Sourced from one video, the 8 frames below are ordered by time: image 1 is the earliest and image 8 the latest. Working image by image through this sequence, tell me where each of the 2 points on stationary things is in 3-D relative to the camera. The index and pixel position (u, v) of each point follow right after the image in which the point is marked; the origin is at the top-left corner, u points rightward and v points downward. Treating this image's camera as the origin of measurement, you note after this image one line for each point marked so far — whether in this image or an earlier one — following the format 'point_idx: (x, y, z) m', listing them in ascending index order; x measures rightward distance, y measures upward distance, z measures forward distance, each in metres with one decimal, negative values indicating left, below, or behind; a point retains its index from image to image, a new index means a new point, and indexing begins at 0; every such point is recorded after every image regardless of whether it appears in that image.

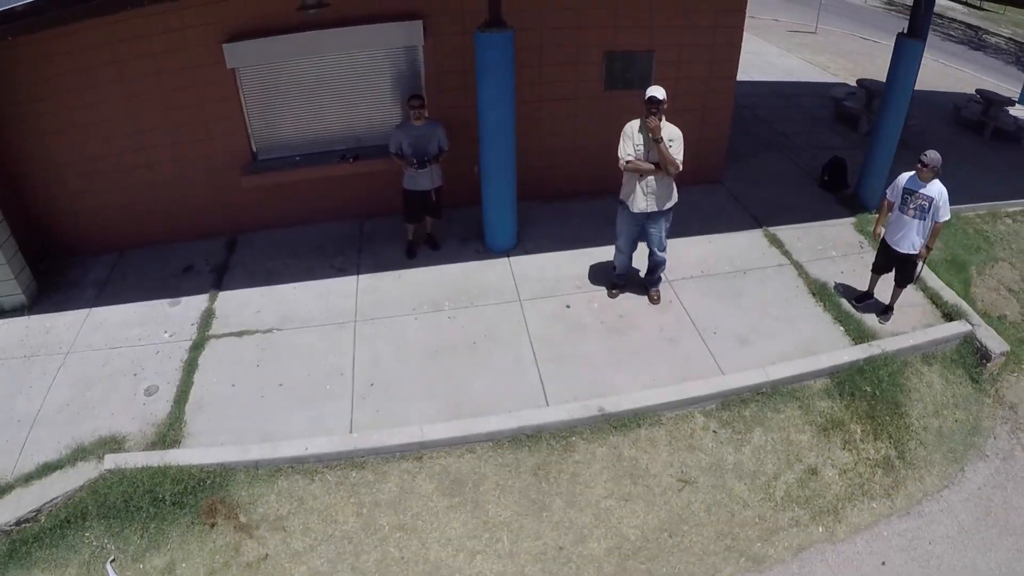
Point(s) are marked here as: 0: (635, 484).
0: (+1.7, -2.7, +5.3) m
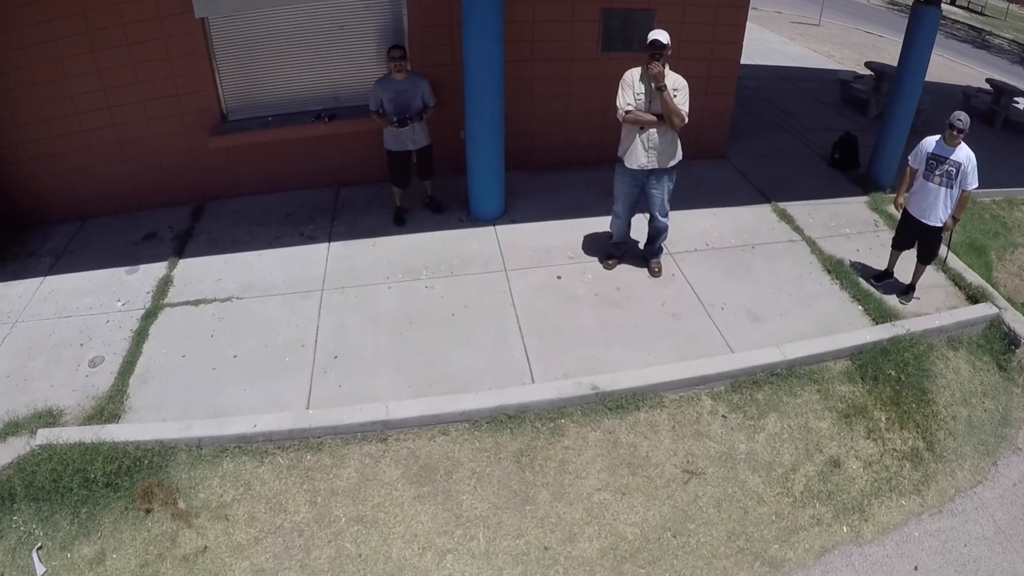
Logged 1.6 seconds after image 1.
0: (+1.4, -2.2, +4.6) m
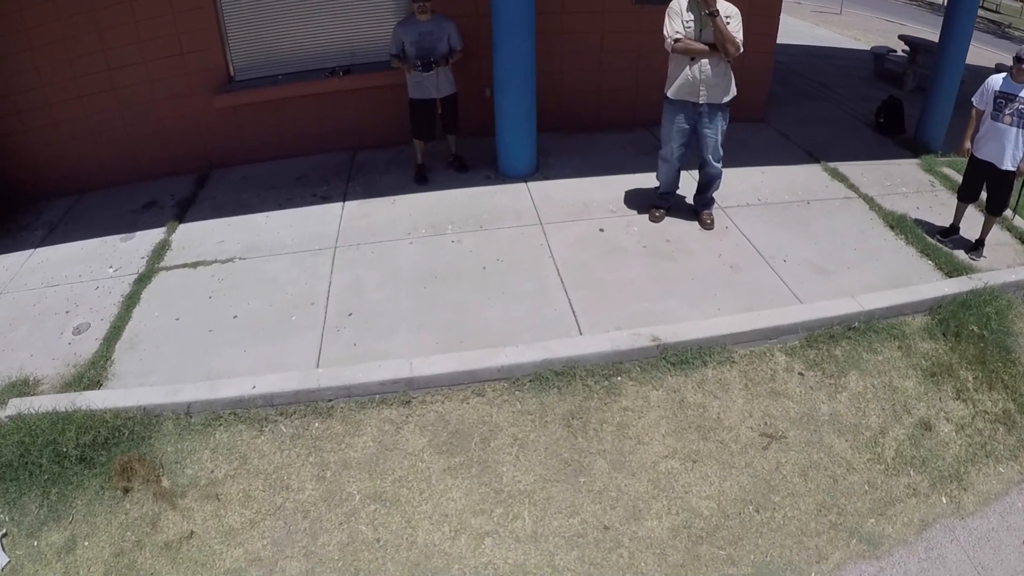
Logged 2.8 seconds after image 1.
0: (+2.0, -1.6, +4.0) m
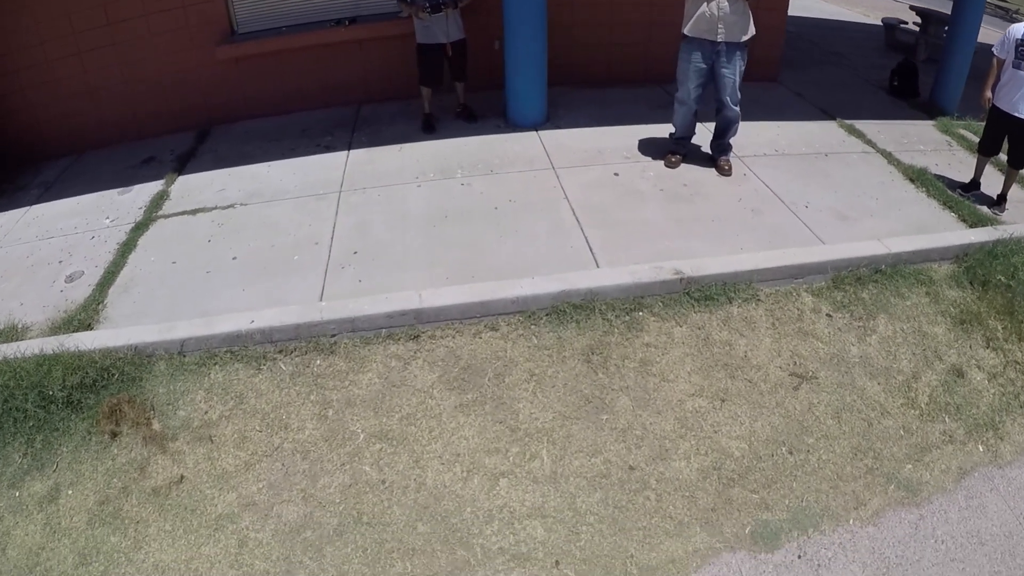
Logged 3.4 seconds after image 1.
0: (+2.1, -0.9, +3.7) m
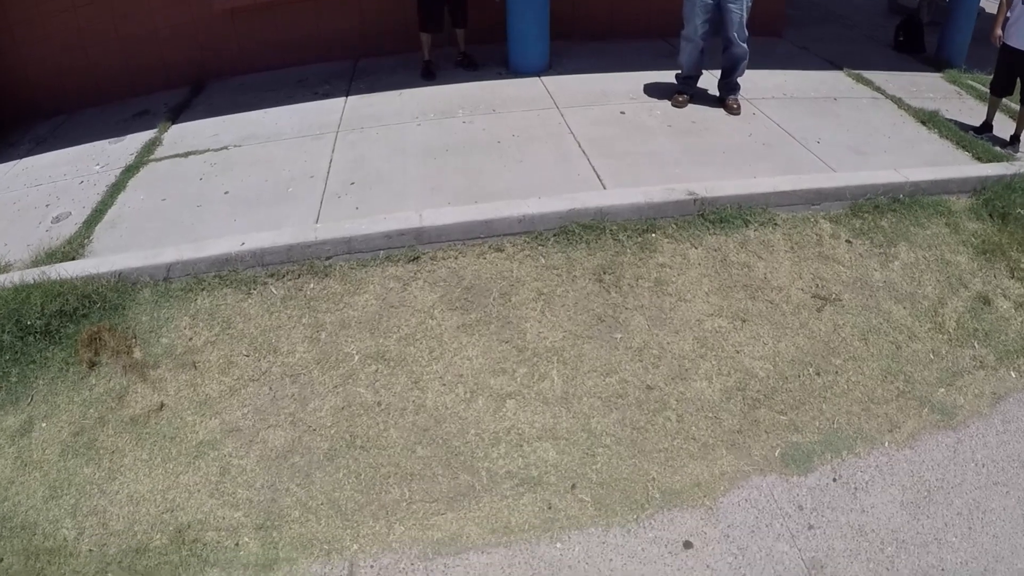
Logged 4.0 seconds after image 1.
0: (+2.2, -0.1, +3.5) m
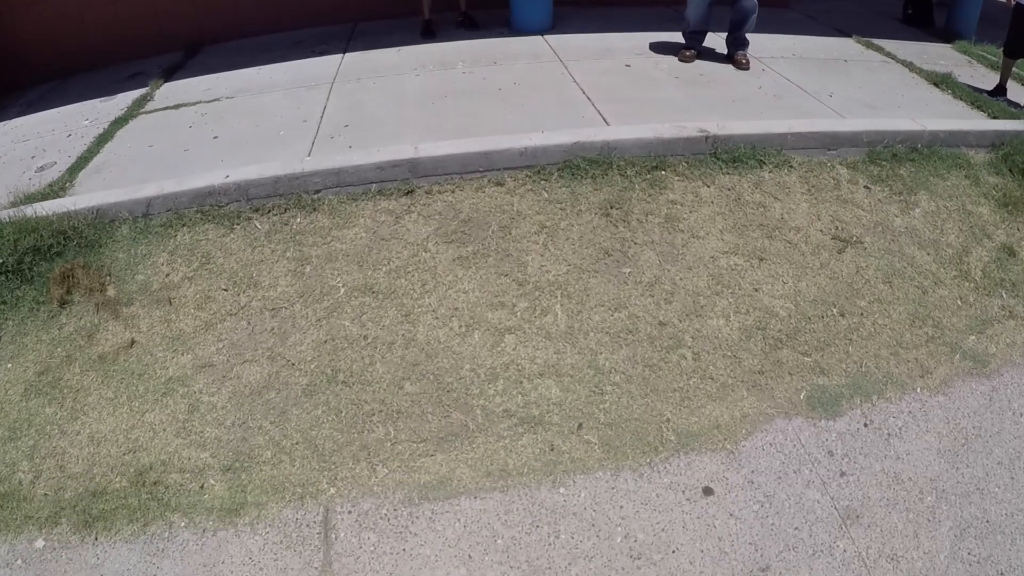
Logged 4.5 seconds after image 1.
0: (+2.2, +0.4, +3.3) m
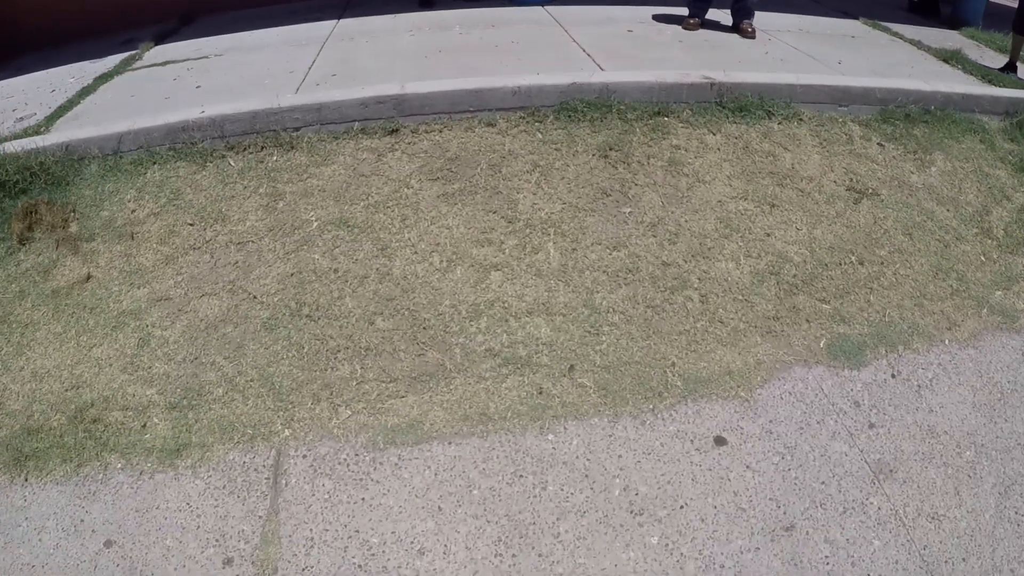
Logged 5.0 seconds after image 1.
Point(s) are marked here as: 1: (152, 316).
0: (+2.2, +0.8, +3.1) m
1: (-2.3, -0.2, +2.5) m
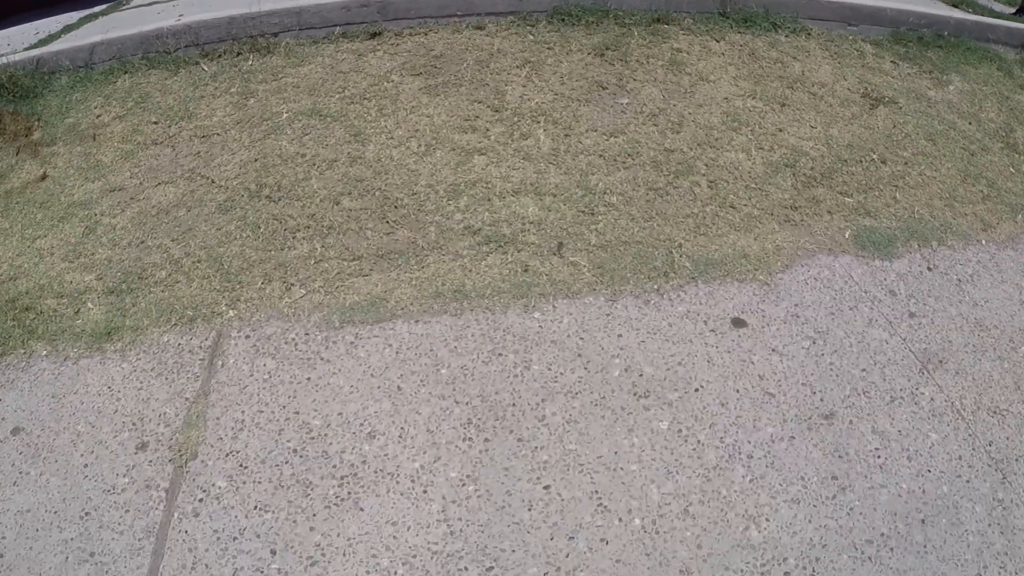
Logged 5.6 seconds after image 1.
0: (+2.1, +1.5, +2.9) m
1: (-2.4, +0.5, +2.3) m
